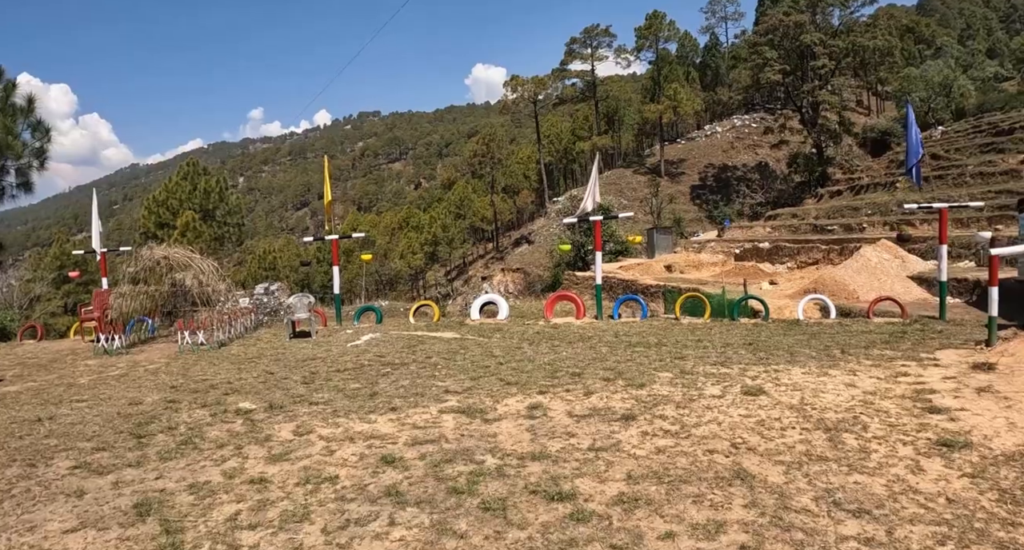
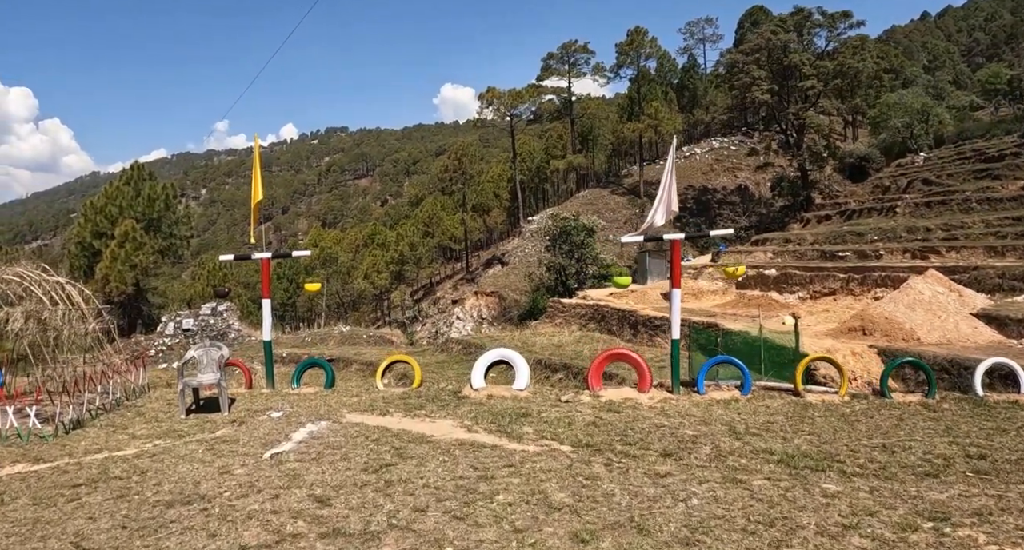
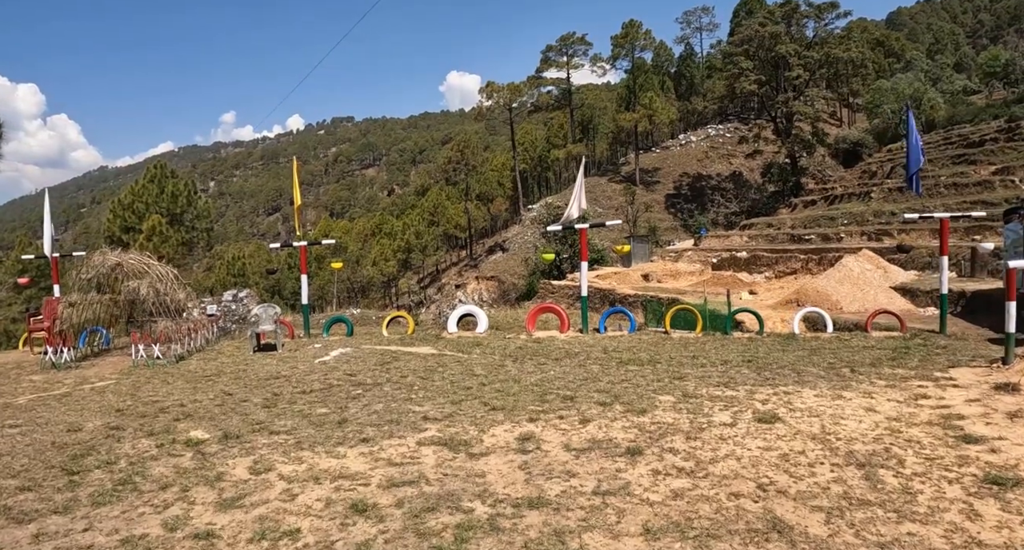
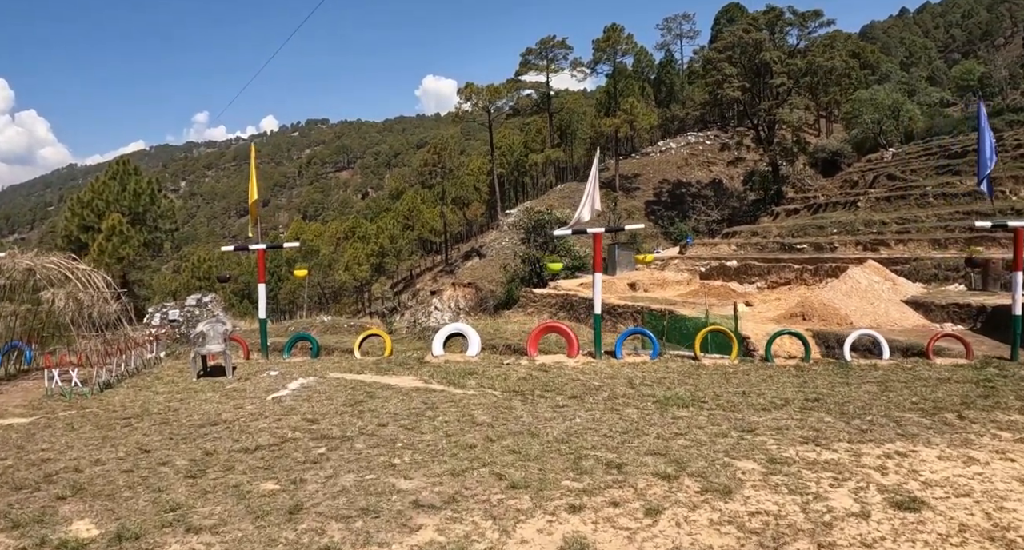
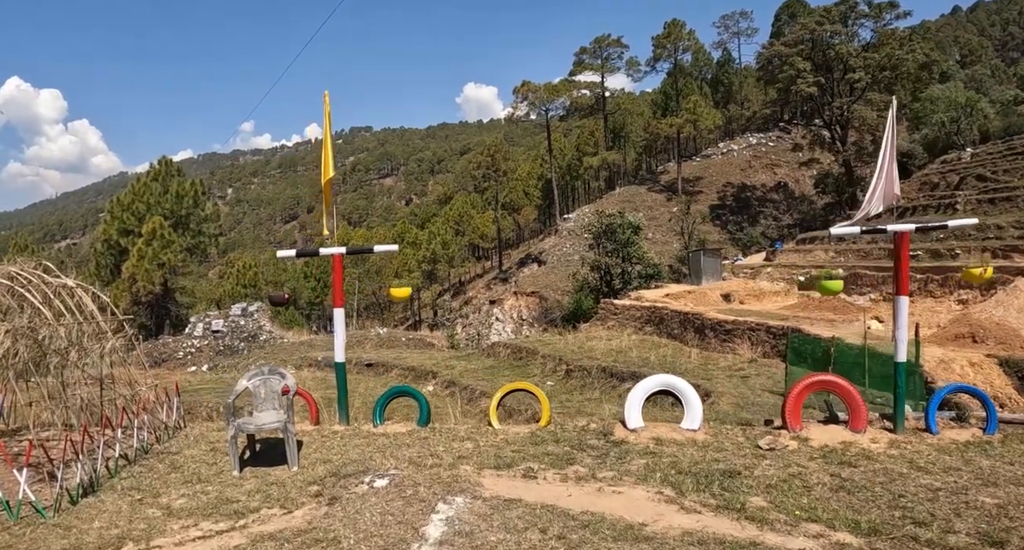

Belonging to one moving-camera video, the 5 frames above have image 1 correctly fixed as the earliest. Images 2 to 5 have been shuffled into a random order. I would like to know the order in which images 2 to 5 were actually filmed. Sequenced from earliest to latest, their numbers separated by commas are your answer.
3, 4, 2, 5
